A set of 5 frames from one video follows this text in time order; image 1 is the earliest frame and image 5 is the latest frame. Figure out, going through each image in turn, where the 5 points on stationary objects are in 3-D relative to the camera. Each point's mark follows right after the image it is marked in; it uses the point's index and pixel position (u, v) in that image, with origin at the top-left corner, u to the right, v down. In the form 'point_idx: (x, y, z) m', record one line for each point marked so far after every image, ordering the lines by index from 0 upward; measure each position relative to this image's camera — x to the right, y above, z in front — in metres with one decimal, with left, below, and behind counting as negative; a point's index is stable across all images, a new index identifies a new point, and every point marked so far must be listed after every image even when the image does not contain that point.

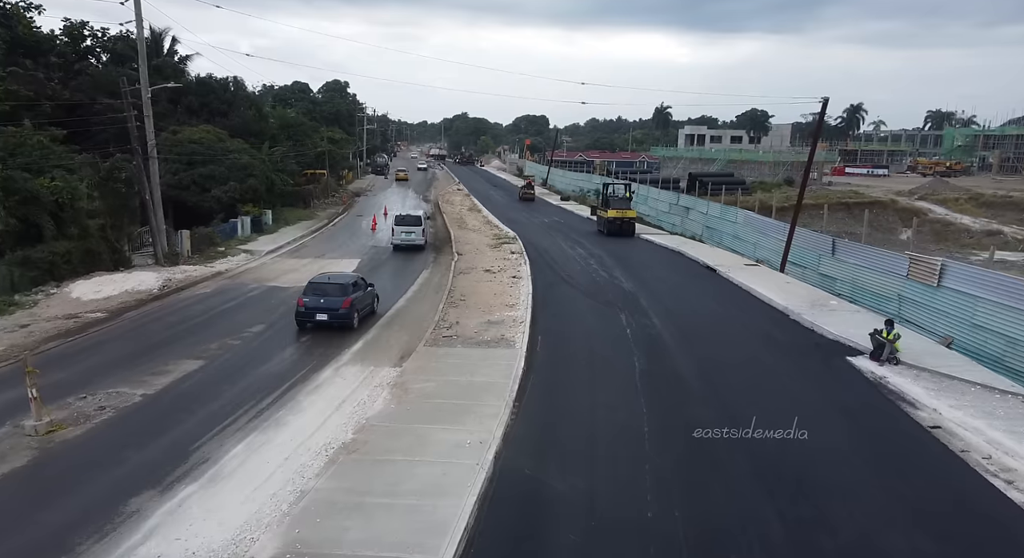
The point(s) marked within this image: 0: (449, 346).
0: (-1.5, -1.6, +14.6) m
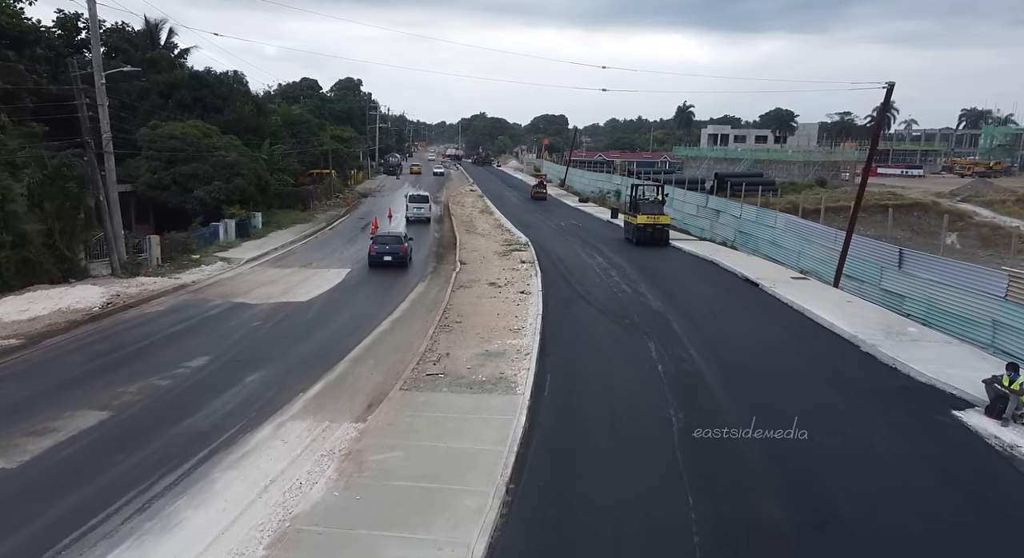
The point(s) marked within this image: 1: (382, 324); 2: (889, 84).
0: (-1.5, -2.1, +11.4) m
1: (-3.5, -1.2, +16.0) m
2: (+12.3, +6.4, +19.6) m
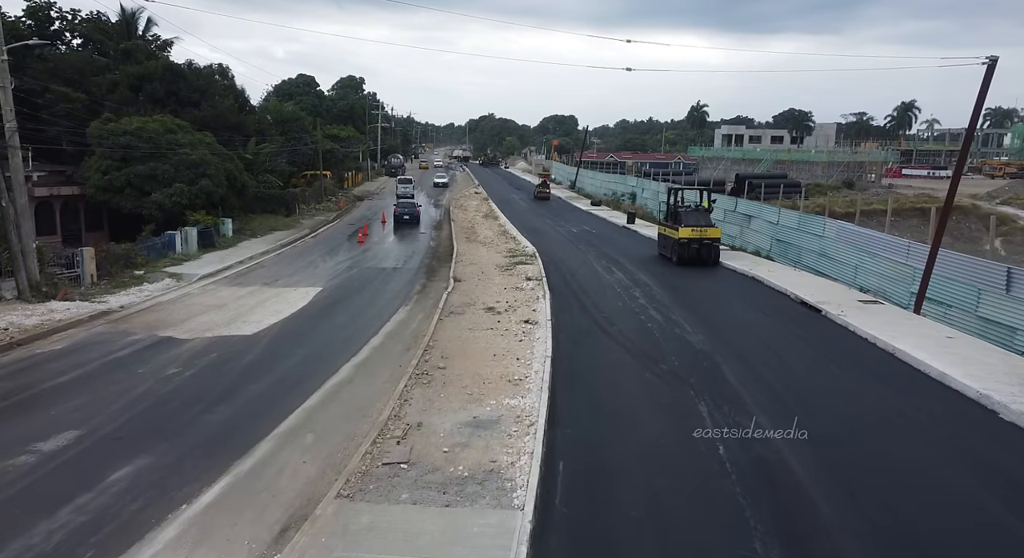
0: (-1.6, -2.7, +7.6) m
1: (-3.5, -1.9, +12.2) m
2: (+12.3, +5.7, +15.5) m
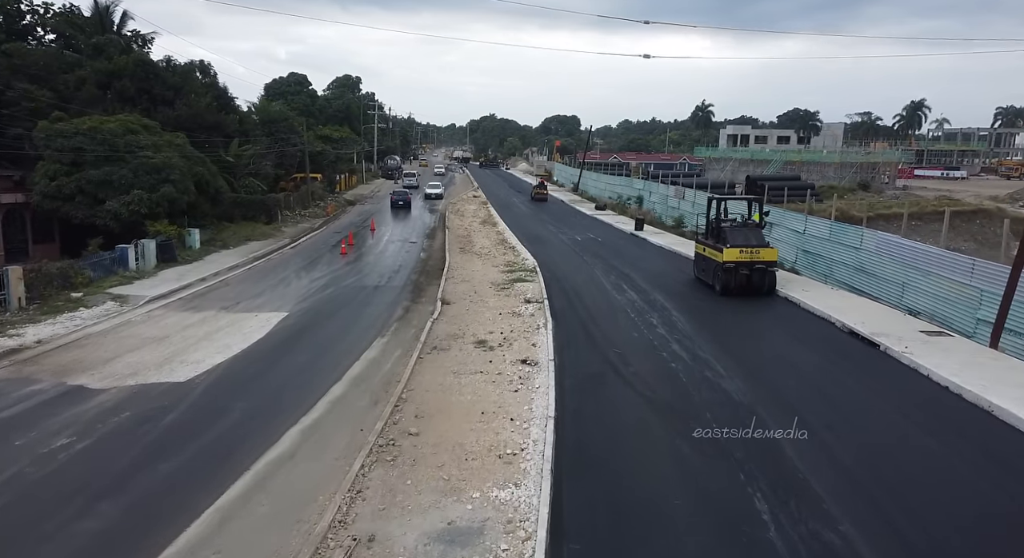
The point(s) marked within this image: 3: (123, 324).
0: (-1.7, -3.4, +4.8) m
1: (-3.6, -2.5, +9.5) m
2: (+12.2, +5.1, +12.8) m
3: (-9.9, -1.1, +15.4) m
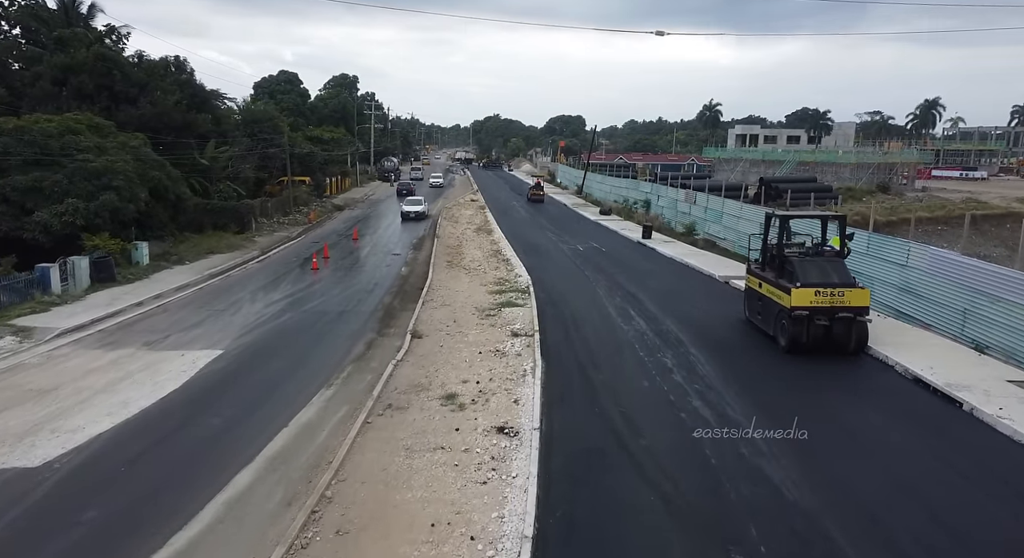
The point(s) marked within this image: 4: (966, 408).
0: (-2.2, -4.1, +1.8) m
1: (-4.1, -3.2, +6.5) m
2: (+11.8, +4.4, +9.6) m
3: (-10.3, -1.8, +12.5) m
4: (+7.9, -2.3, +10.2) m
